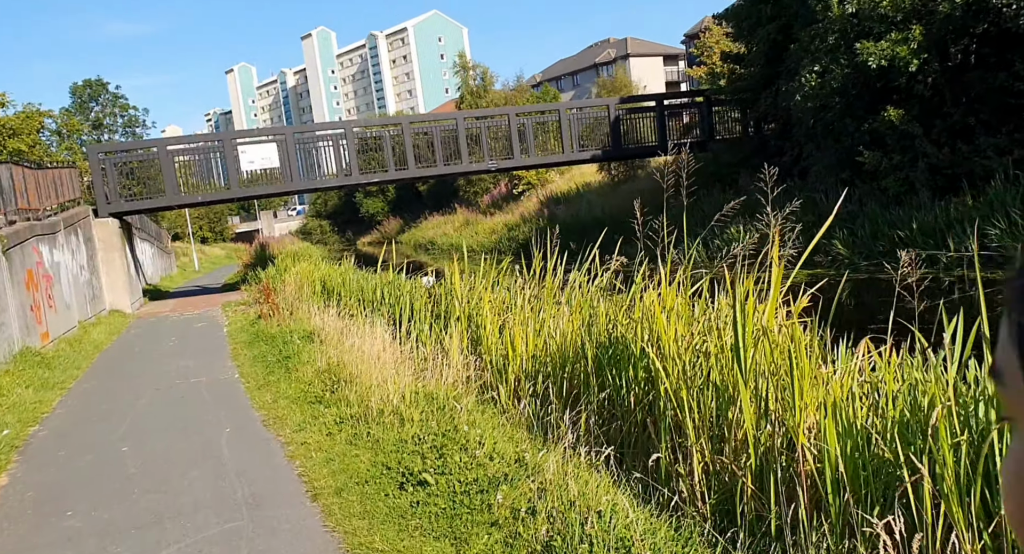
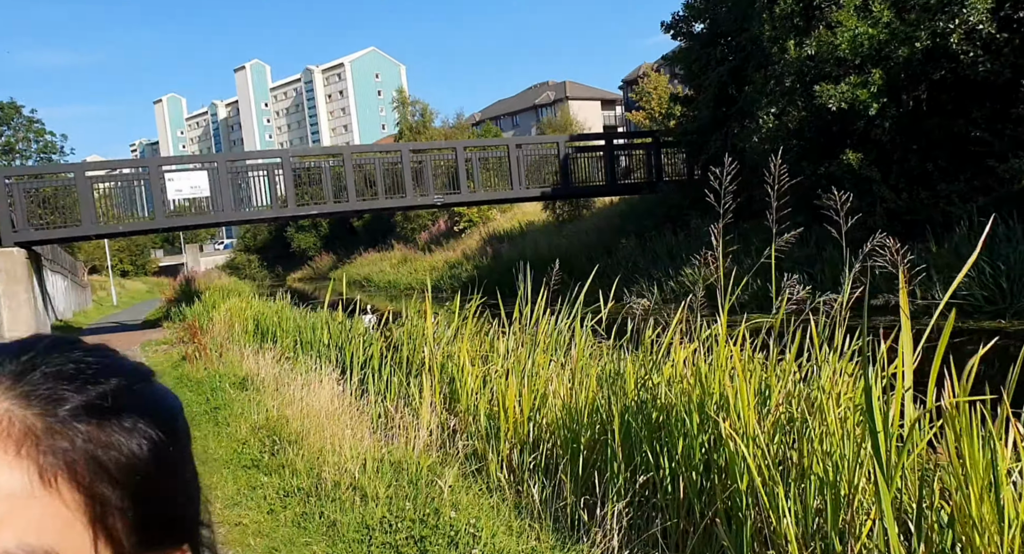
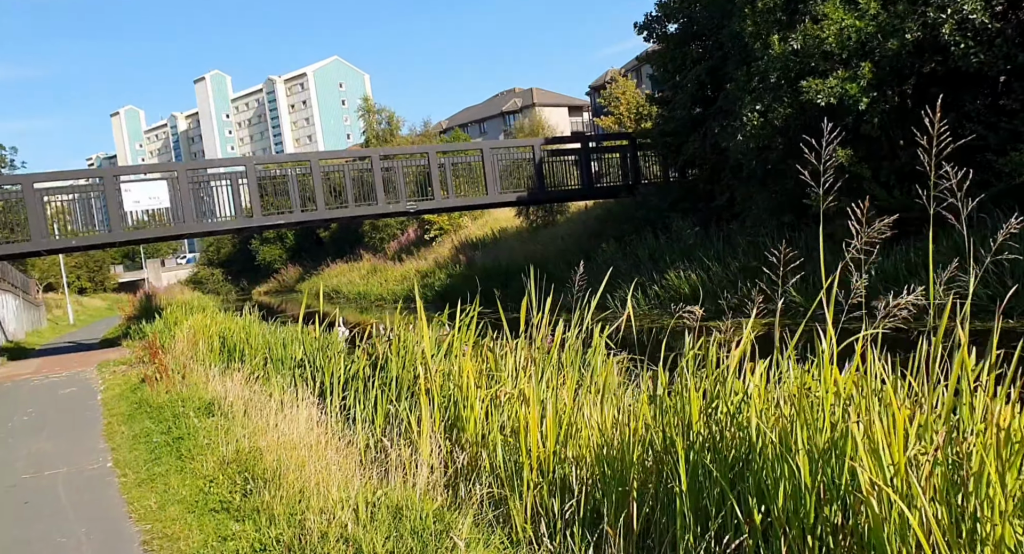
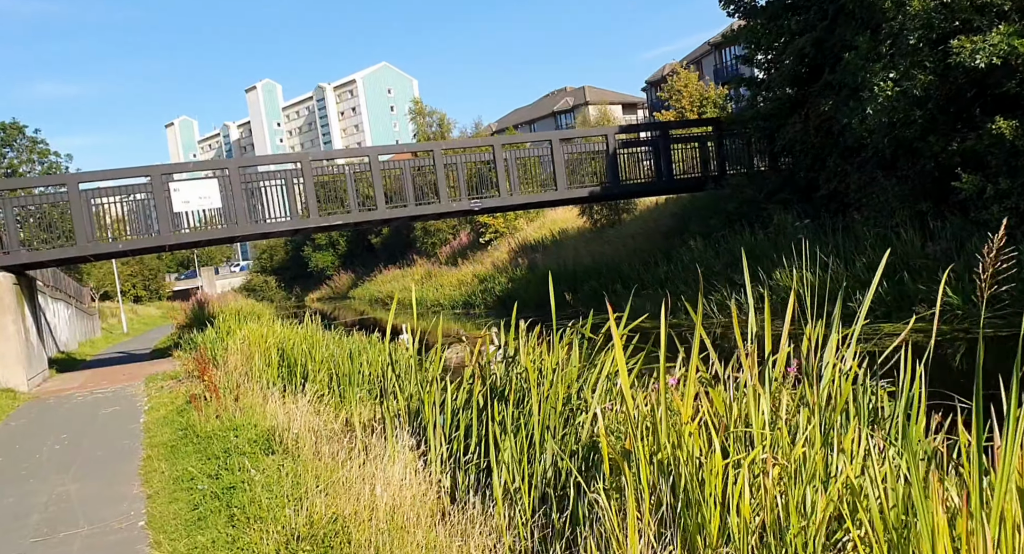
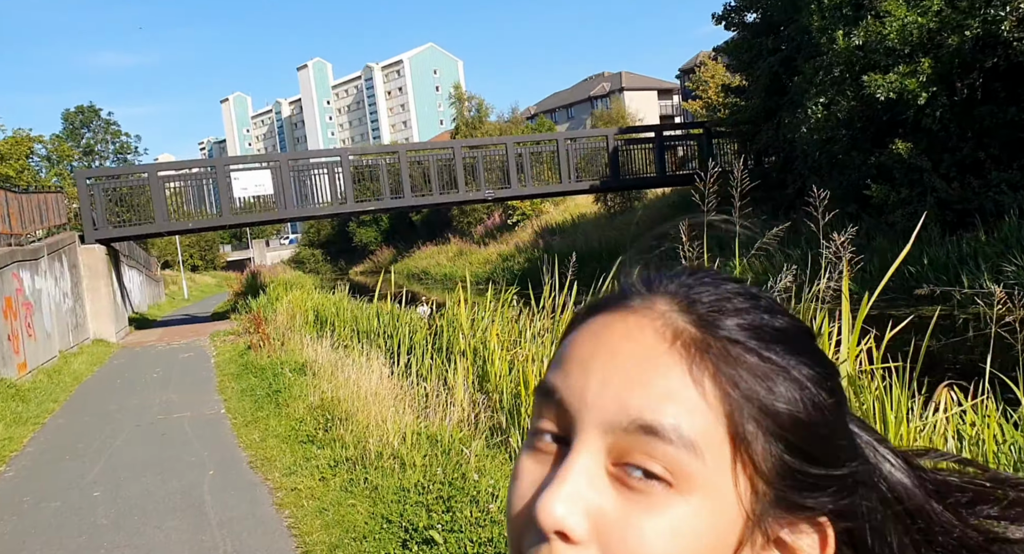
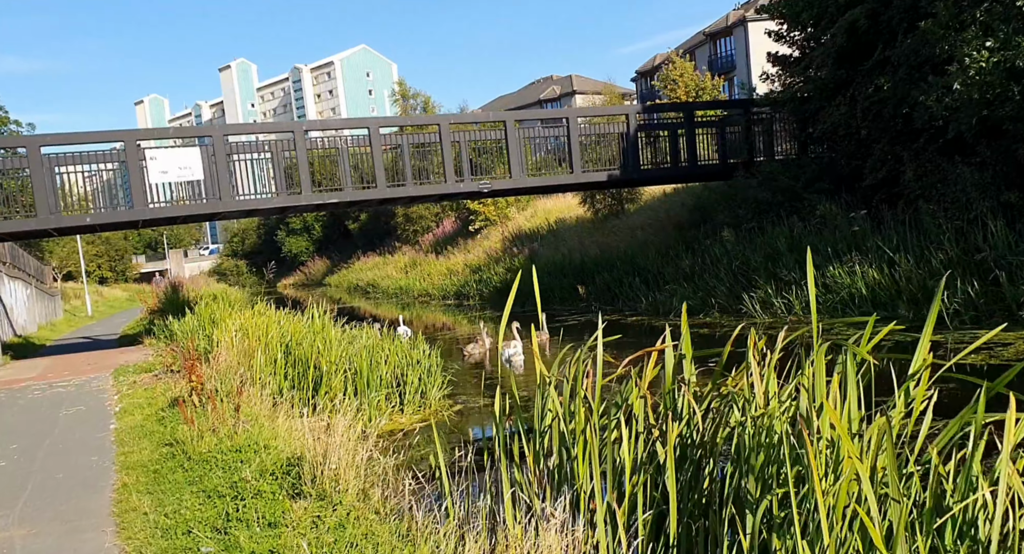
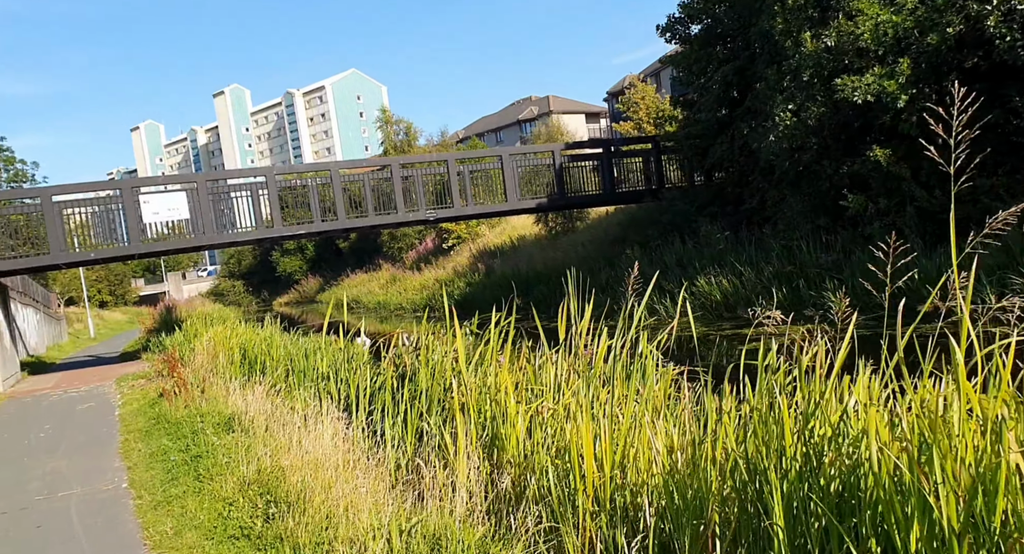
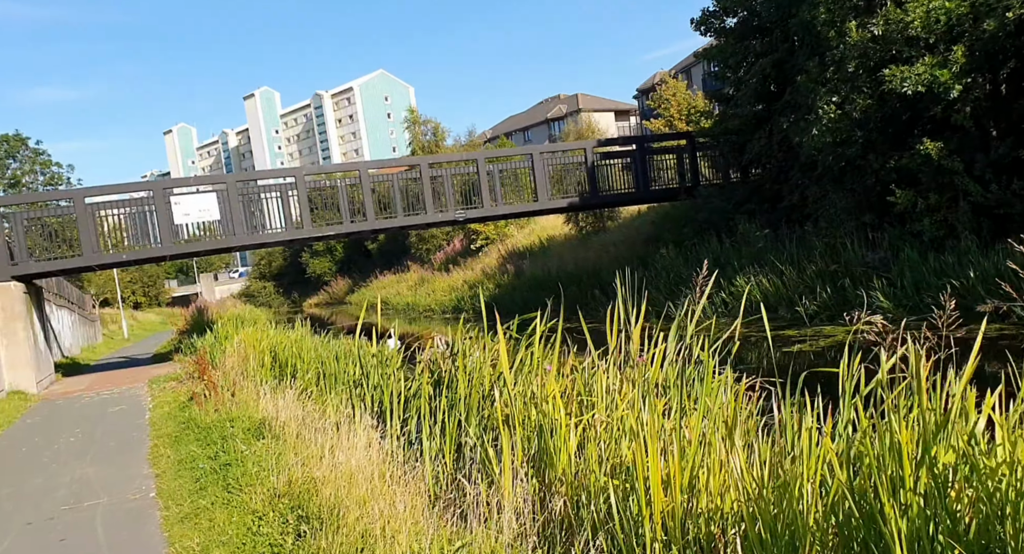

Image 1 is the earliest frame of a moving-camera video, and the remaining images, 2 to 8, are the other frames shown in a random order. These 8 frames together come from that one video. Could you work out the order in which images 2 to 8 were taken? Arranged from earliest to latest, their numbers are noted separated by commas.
5, 2, 3, 7, 8, 4, 6
